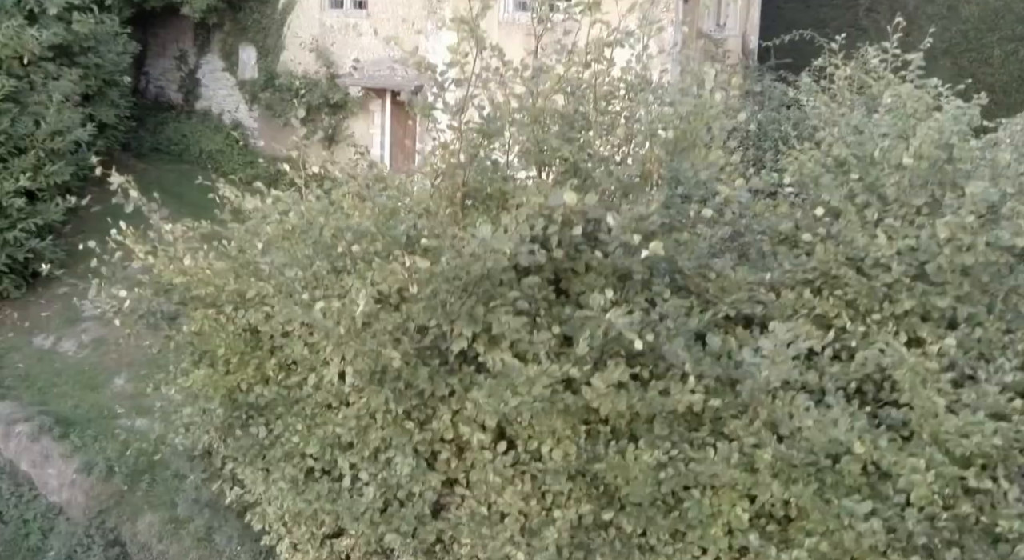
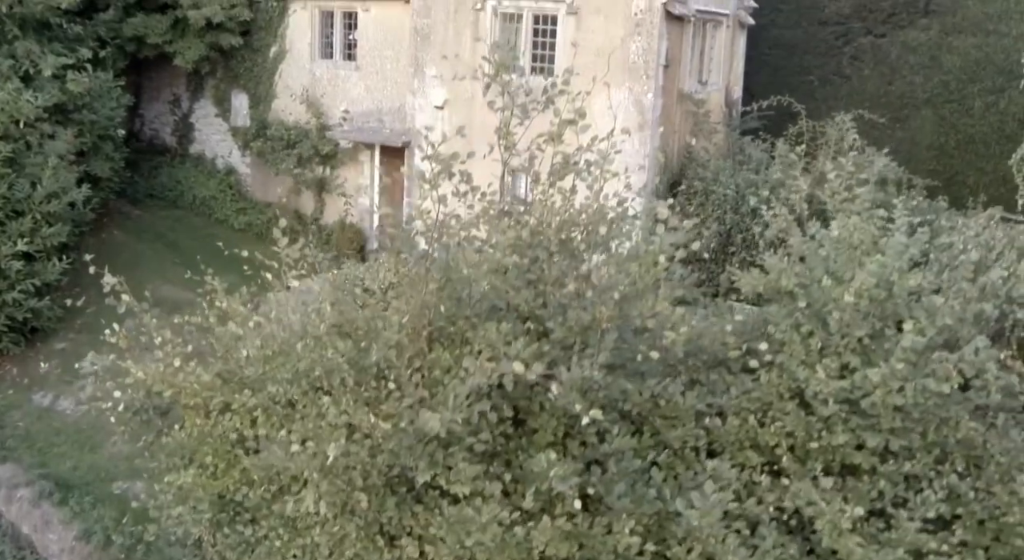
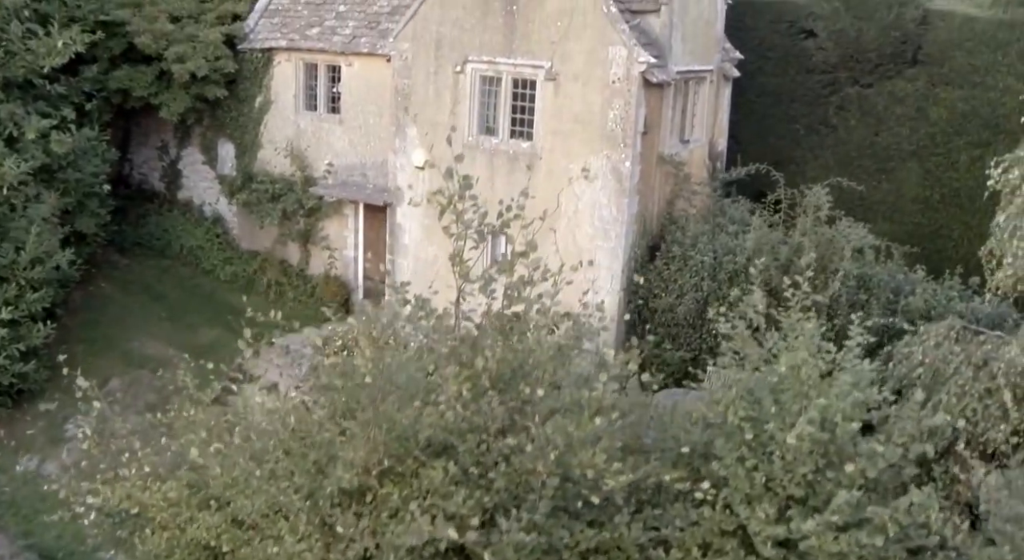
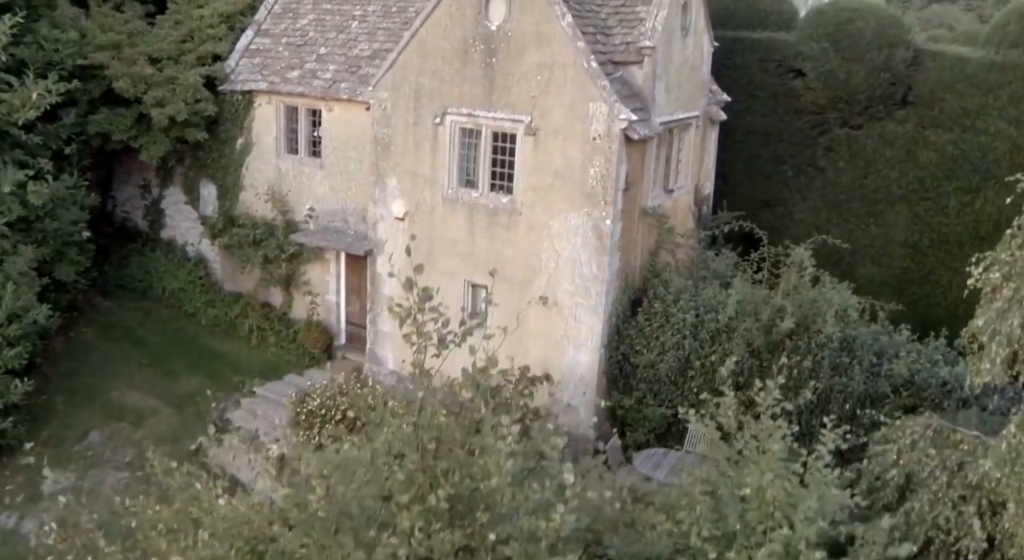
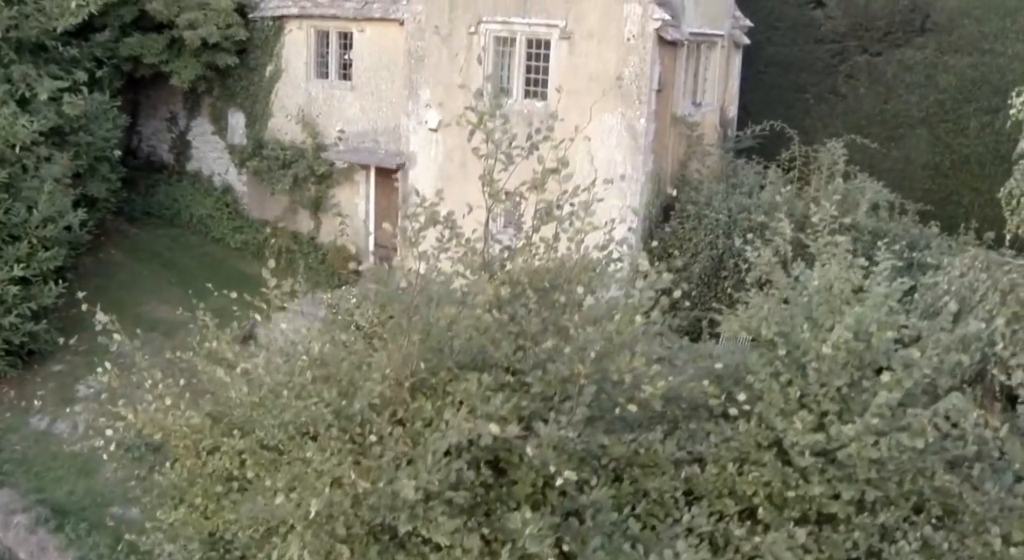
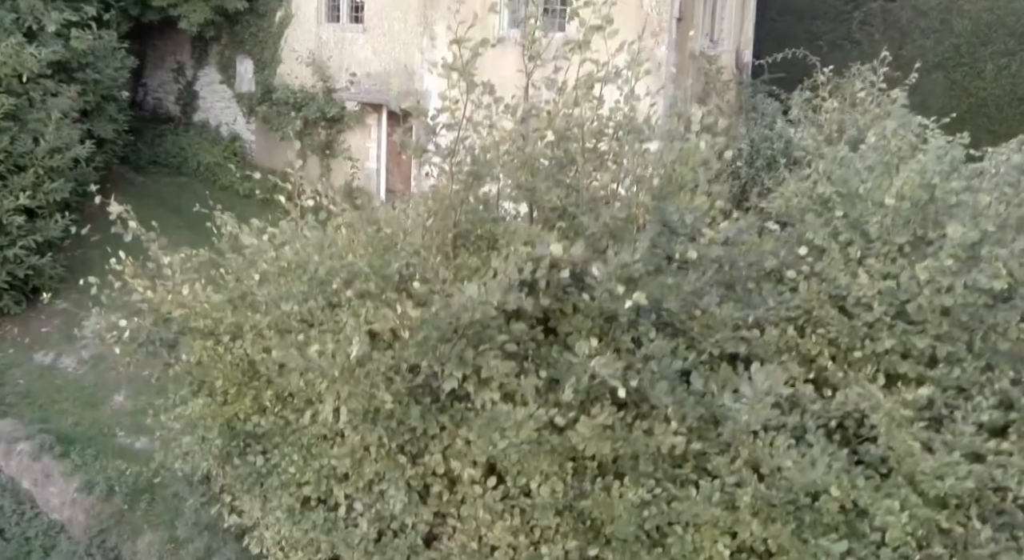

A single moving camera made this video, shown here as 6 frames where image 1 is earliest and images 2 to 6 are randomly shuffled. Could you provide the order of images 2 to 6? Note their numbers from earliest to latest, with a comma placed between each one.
6, 2, 5, 3, 4
